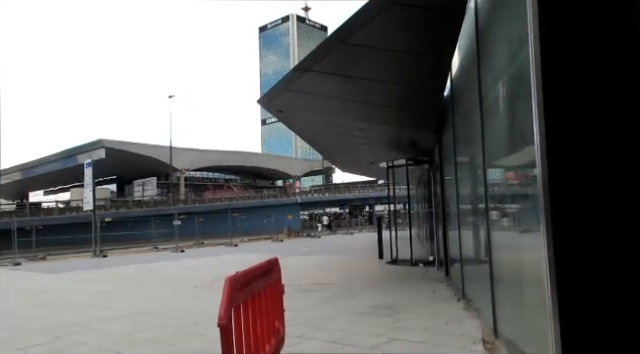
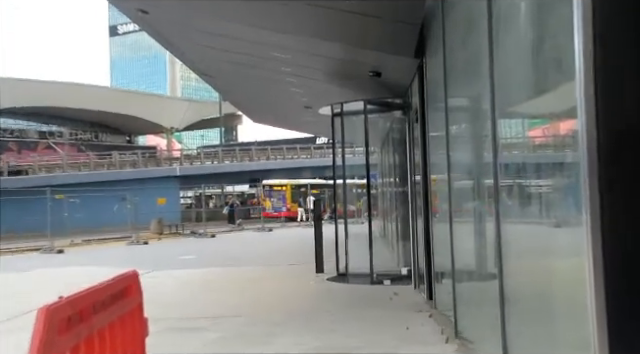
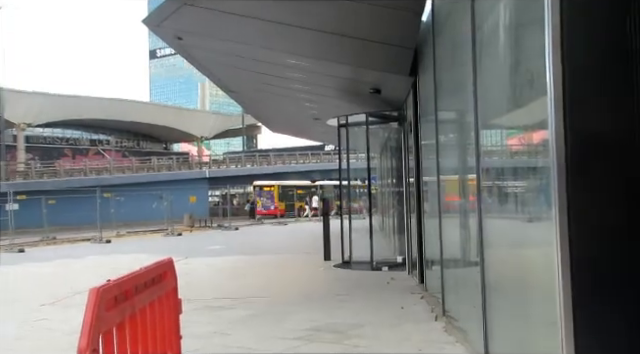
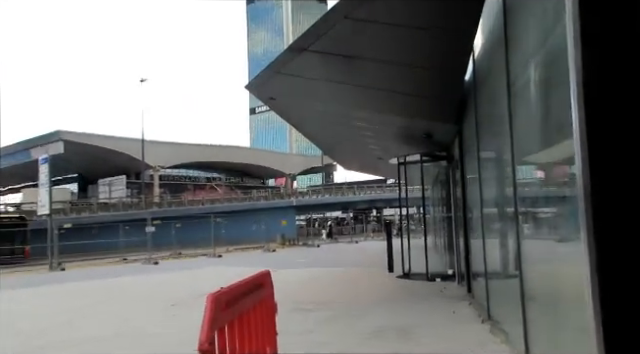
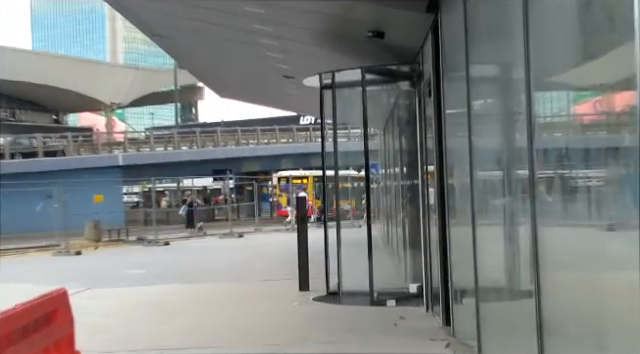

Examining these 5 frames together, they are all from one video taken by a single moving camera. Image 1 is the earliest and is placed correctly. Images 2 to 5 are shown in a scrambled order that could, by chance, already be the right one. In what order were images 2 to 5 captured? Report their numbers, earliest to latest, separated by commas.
4, 3, 2, 5
